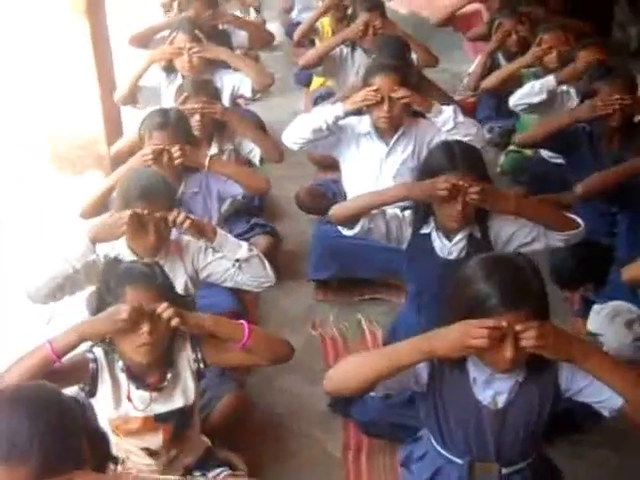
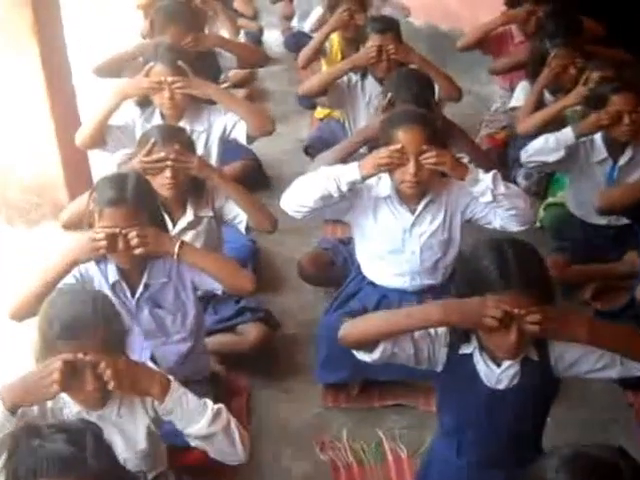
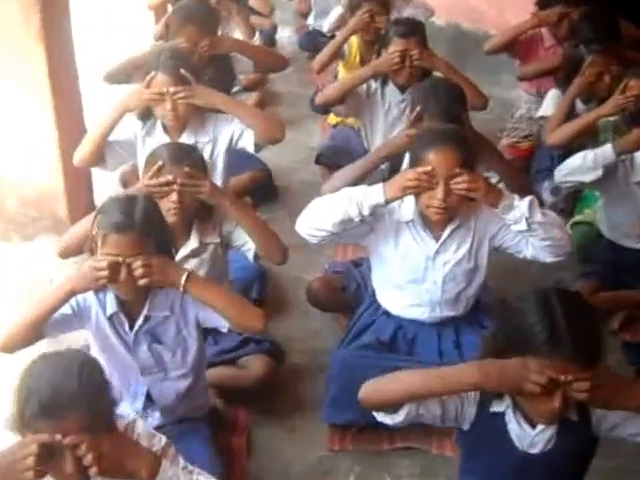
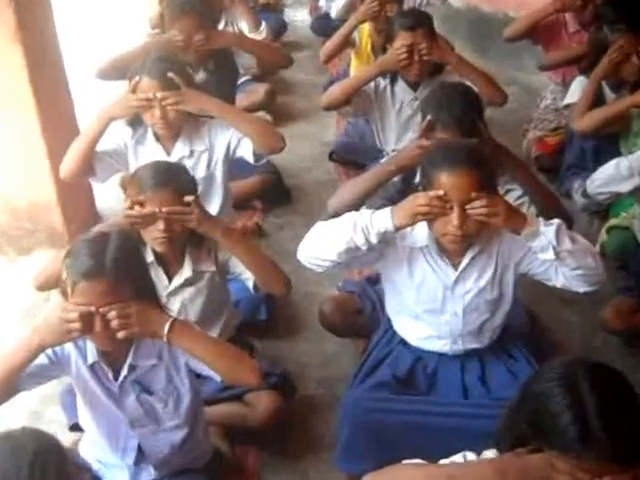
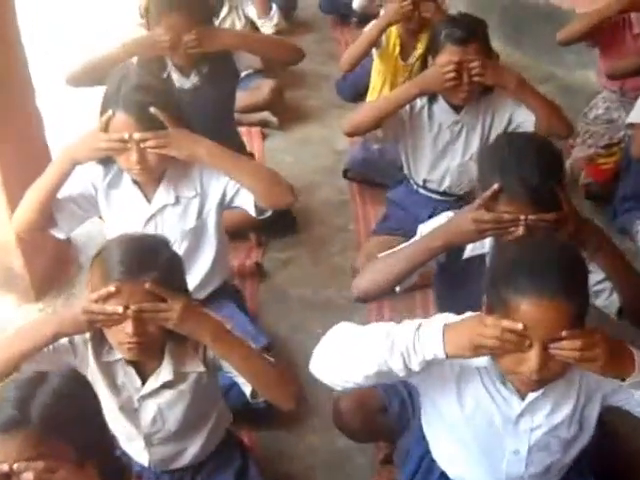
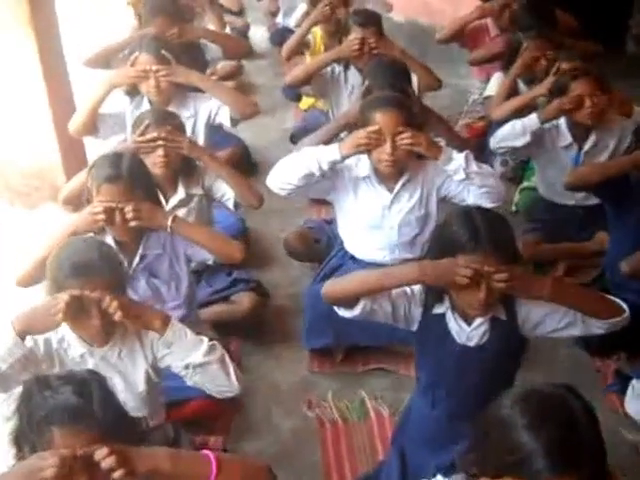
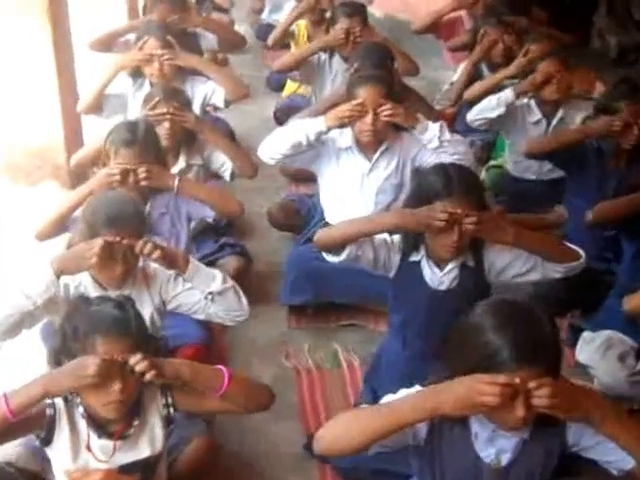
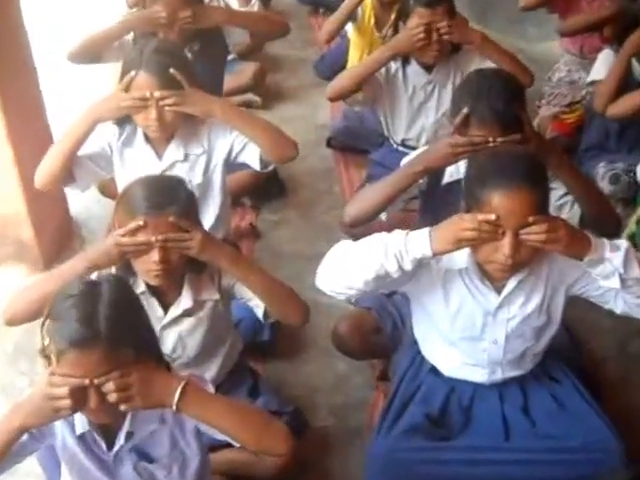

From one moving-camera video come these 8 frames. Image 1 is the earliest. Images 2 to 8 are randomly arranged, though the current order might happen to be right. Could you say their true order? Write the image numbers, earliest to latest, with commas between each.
7, 6, 2, 3, 4, 8, 5
